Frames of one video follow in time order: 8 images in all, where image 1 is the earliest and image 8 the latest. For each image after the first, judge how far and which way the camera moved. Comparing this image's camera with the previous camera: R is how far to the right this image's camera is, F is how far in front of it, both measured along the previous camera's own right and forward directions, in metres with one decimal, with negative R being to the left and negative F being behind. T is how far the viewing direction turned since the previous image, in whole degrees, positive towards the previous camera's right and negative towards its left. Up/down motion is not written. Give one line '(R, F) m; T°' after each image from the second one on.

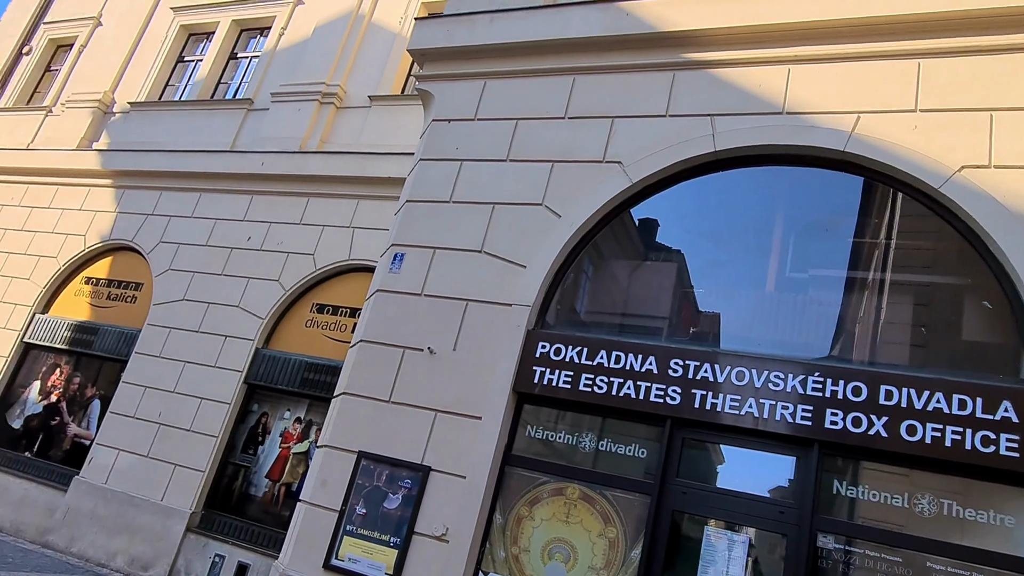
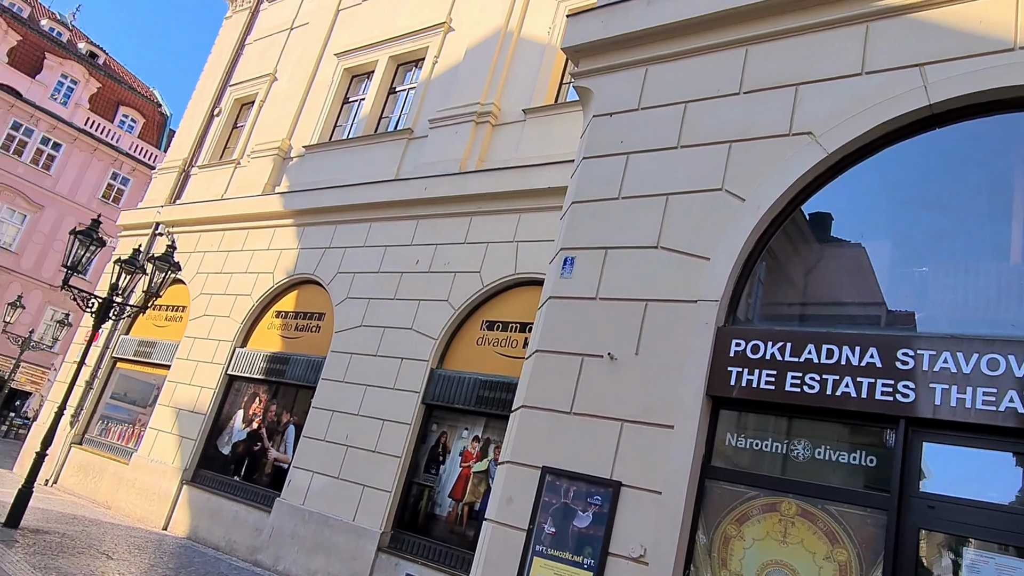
(-0.2, +0.4) m; -13°
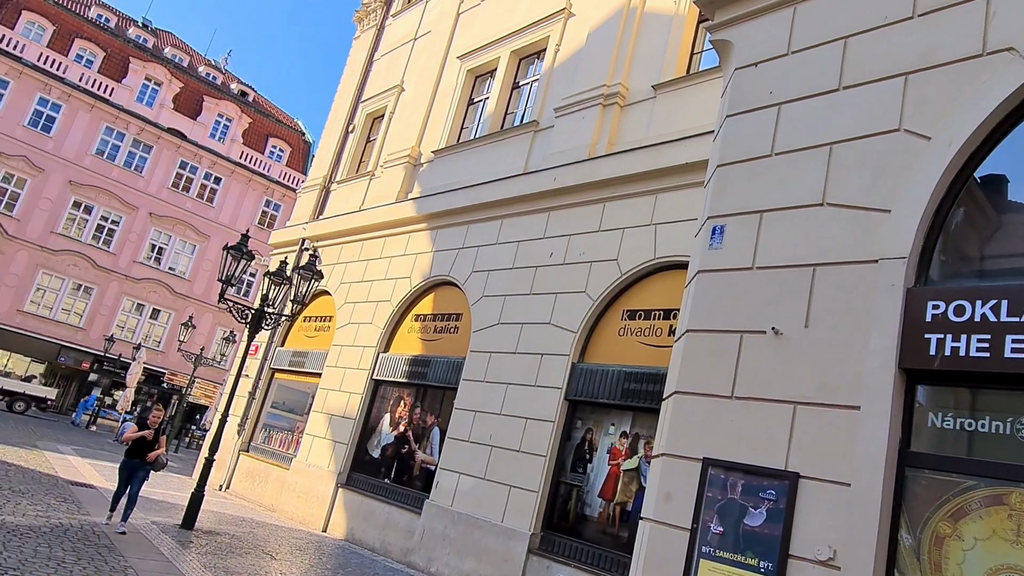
(-0.1, +0.4) m; -11°
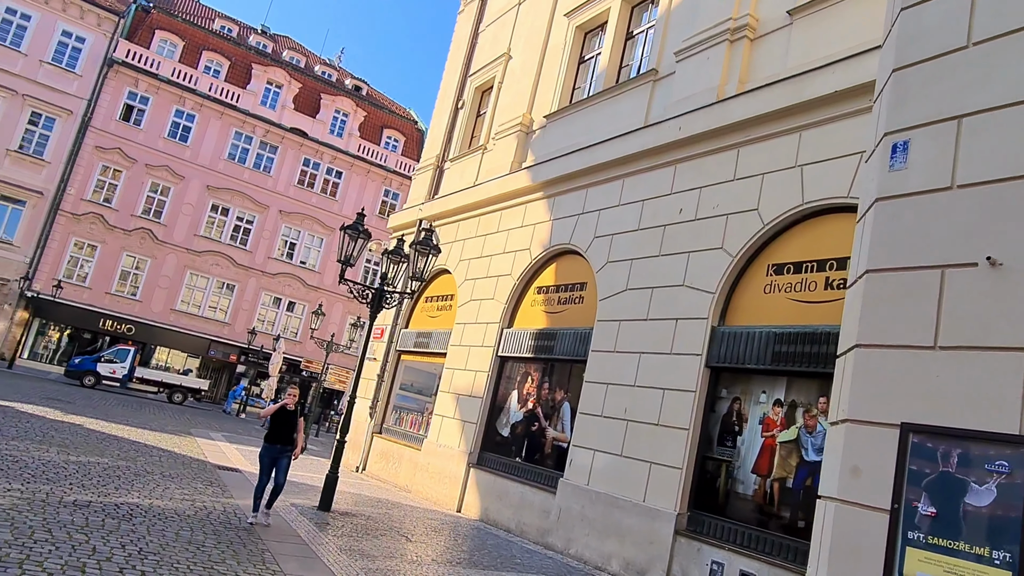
(-0.1, +0.6) m; -9°
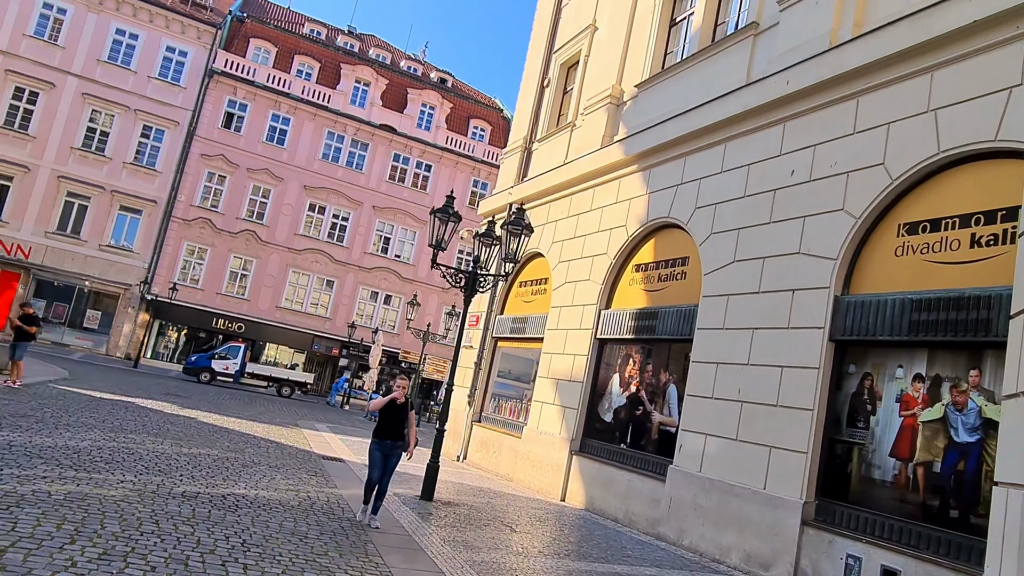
(-0.1, +0.4) m; -7°
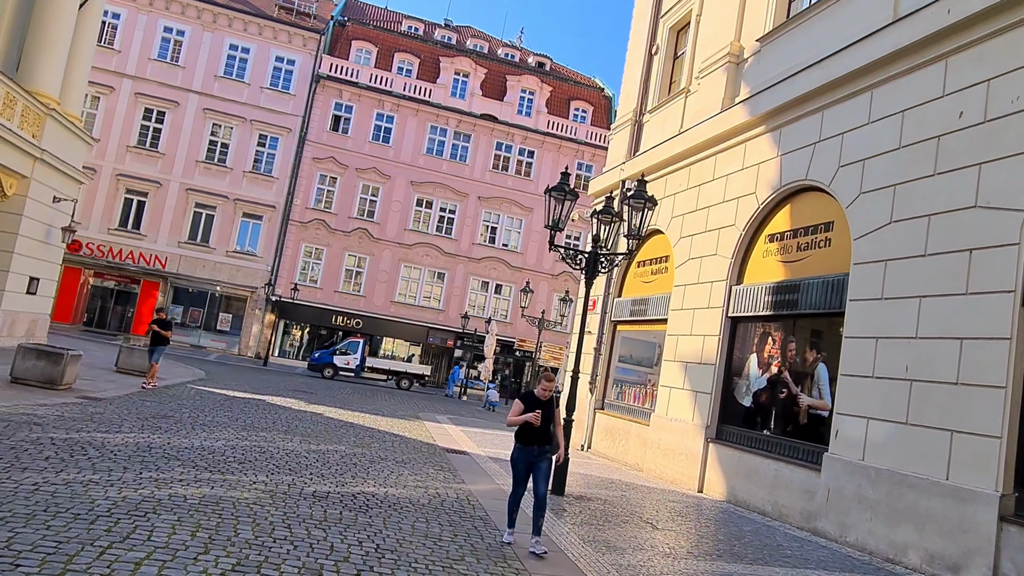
(-0.2, +0.5) m; -8°
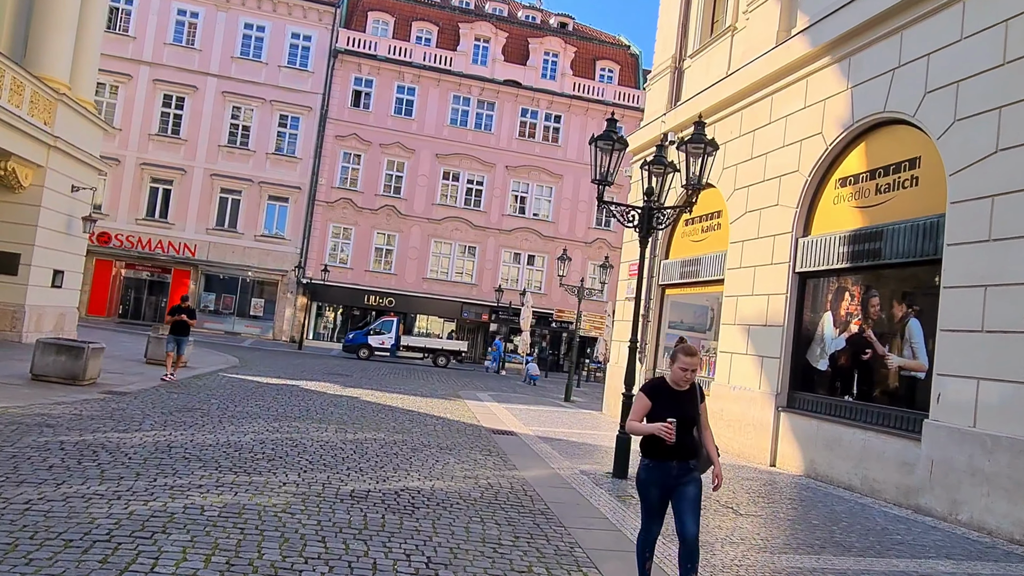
(-0.2, +0.9) m; -2°
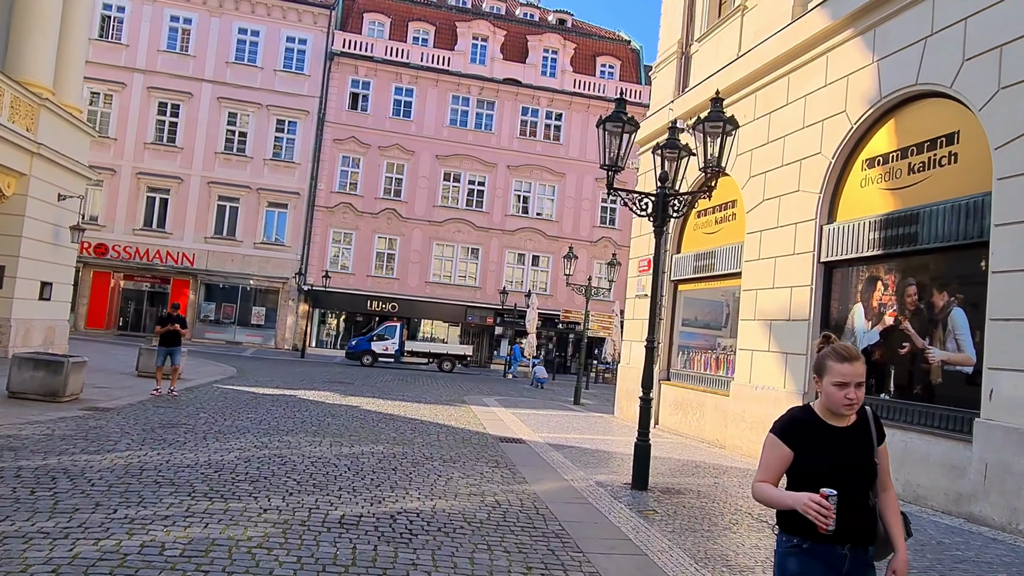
(0.0, +0.7) m; 0°
